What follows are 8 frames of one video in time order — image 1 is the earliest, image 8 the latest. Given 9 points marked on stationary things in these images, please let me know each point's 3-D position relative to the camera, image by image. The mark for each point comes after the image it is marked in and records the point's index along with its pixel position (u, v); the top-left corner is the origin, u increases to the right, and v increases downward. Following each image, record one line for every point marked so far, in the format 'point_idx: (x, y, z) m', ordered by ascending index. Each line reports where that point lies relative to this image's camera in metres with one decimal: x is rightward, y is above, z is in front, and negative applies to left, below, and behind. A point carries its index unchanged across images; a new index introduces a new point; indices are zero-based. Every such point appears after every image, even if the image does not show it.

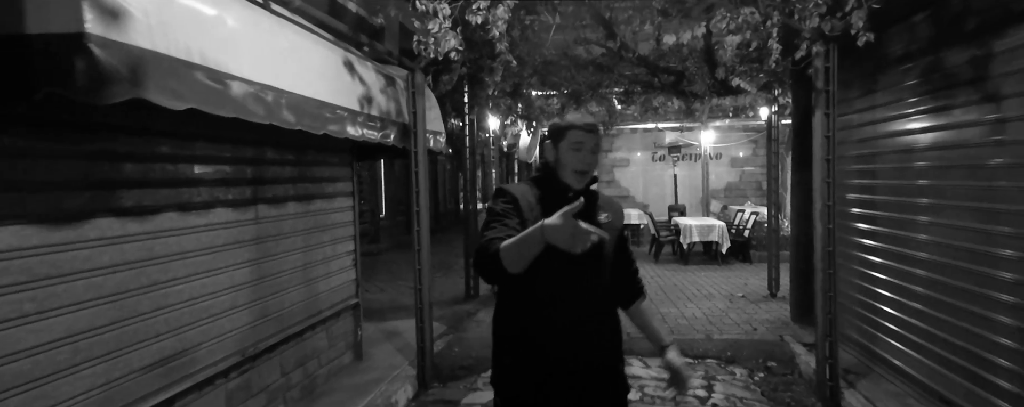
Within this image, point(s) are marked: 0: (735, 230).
0: (+4.8, -0.6, +12.6) m
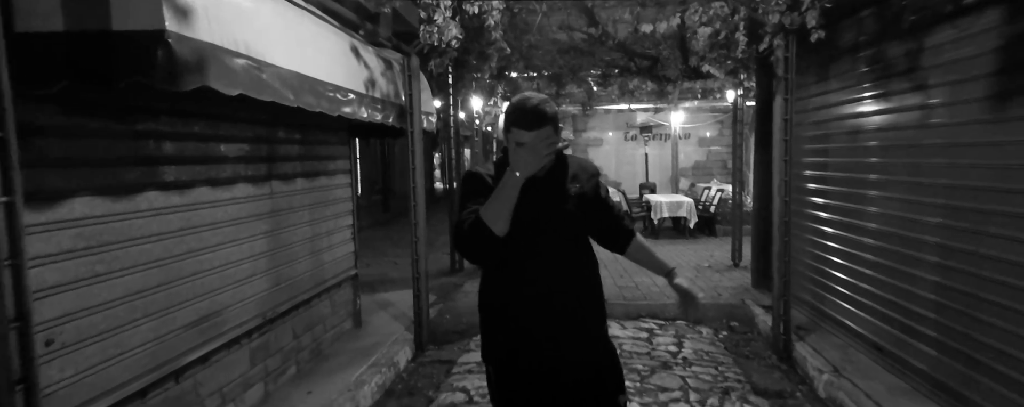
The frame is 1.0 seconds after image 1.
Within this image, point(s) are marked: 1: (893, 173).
0: (+4.3, -0.1, +13.3) m
1: (+3.1, +0.2, +4.7) m
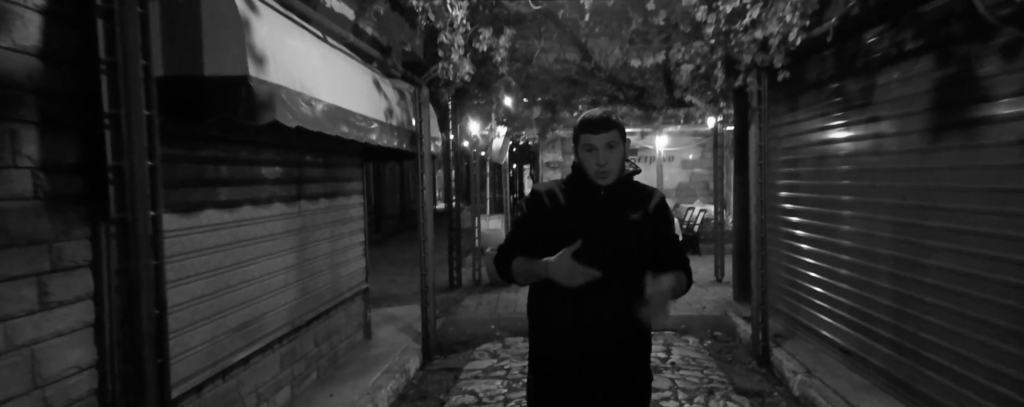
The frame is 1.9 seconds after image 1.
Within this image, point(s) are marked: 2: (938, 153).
0: (+4.1, -0.5, +14.0) m
1: (+3.1, +0.1, +5.3) m
2: (+3.0, +0.4, +4.2) m
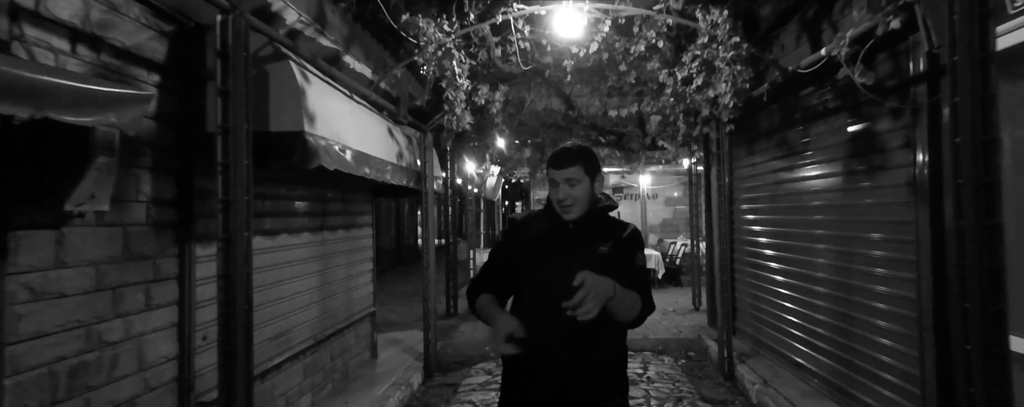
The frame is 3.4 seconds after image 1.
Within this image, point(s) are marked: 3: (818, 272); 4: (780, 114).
0: (+3.9, -1.4, +14.8) m
1: (+3.0, -0.2, +6.2) m
2: (+3.0, +0.1, +5.1) m
3: (+3.1, -0.7, +5.8) m
4: (+2.9, +1.0, +6.5) m
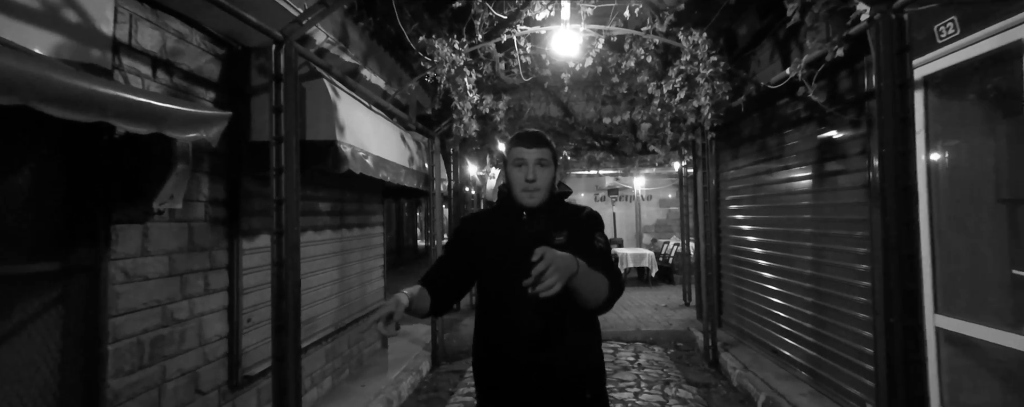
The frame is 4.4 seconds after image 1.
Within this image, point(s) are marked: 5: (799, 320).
0: (+3.9, -1.4, +15.4) m
1: (+3.1, -0.2, +6.7) m
2: (+3.0, +0.1, +5.7) m
3: (+3.1, -0.7, +6.4) m
4: (+3.0, +1.0, +7.0) m
5: (+3.1, -1.3, +6.3) m
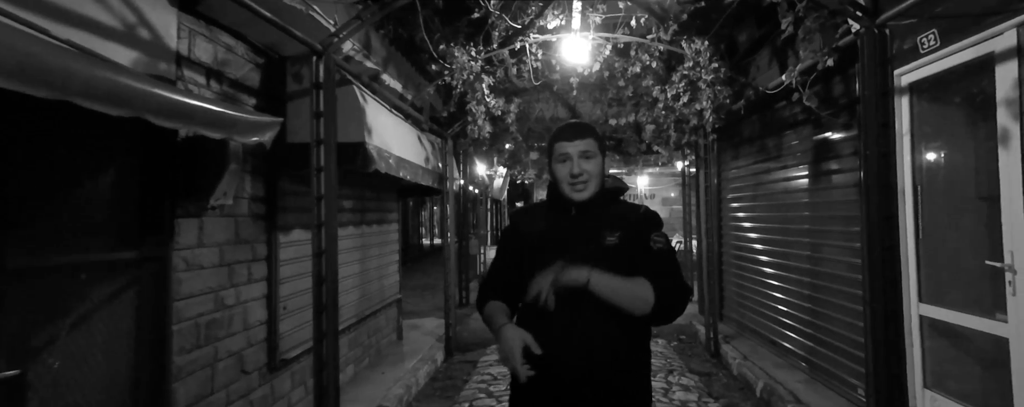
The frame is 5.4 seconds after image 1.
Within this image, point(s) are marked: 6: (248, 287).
0: (+4.1, -1.4, +15.7) m
1: (+3.2, -0.2, +7.1) m
2: (+3.2, +0.1, +6.0) m
3: (+3.2, -0.7, +6.8) m
4: (+3.1, +1.0, +7.4) m
5: (+3.2, -1.2, +6.7) m
6: (-1.9, -0.6, +4.2) m
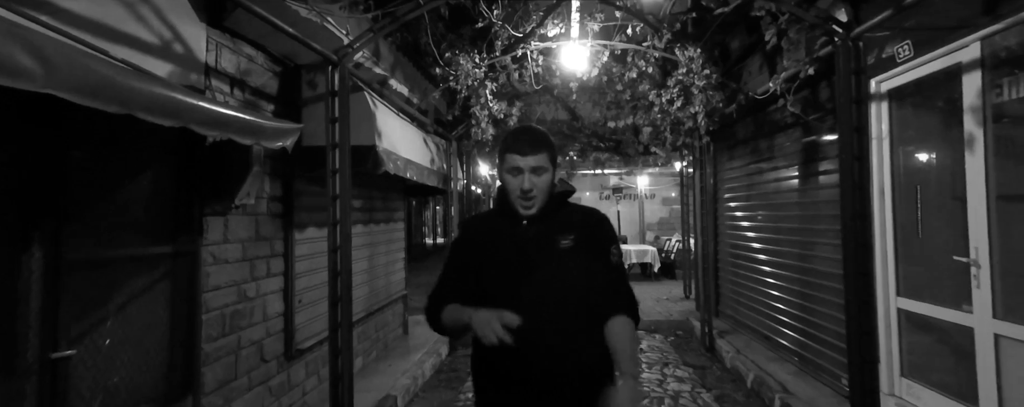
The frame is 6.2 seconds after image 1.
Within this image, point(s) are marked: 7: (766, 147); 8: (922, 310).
0: (+4.1, -1.4, +16.0) m
1: (+3.2, -0.2, +7.4) m
2: (+3.2, +0.1, +6.3) m
3: (+3.3, -0.7, +7.0) m
4: (+3.1, +1.0, +7.7) m
5: (+3.2, -1.2, +7.0) m
6: (-1.9, -0.6, +4.5) m
7: (+3.2, +0.7, +7.4) m
8: (+3.1, -0.8, +4.5) m
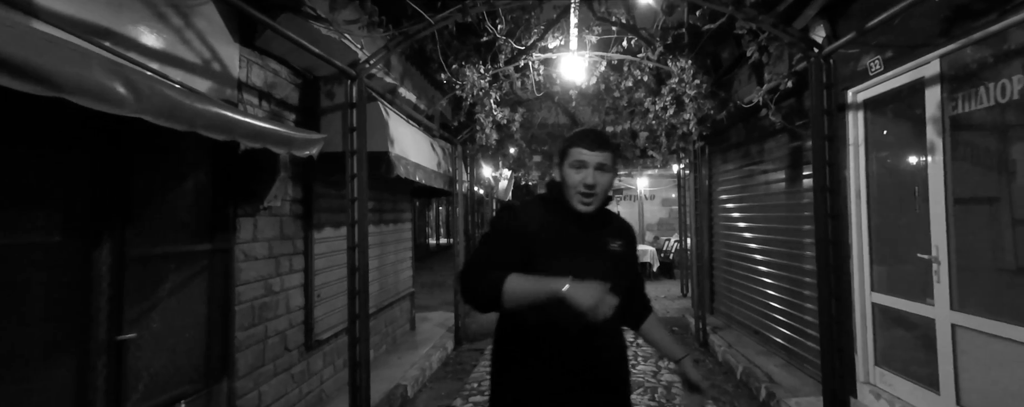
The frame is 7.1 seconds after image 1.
0: (+4.2, -1.4, +16.4) m
1: (+3.3, -0.2, +7.7) m
2: (+3.2, +0.1, +6.7) m
3: (+3.3, -0.7, +7.4) m
4: (+3.2, +1.0, +8.1) m
5: (+3.3, -1.2, +7.3) m
6: (-1.9, -0.6, +4.9) m
7: (+3.2, +0.7, +7.7) m
8: (+3.1, -0.8, +4.9) m
